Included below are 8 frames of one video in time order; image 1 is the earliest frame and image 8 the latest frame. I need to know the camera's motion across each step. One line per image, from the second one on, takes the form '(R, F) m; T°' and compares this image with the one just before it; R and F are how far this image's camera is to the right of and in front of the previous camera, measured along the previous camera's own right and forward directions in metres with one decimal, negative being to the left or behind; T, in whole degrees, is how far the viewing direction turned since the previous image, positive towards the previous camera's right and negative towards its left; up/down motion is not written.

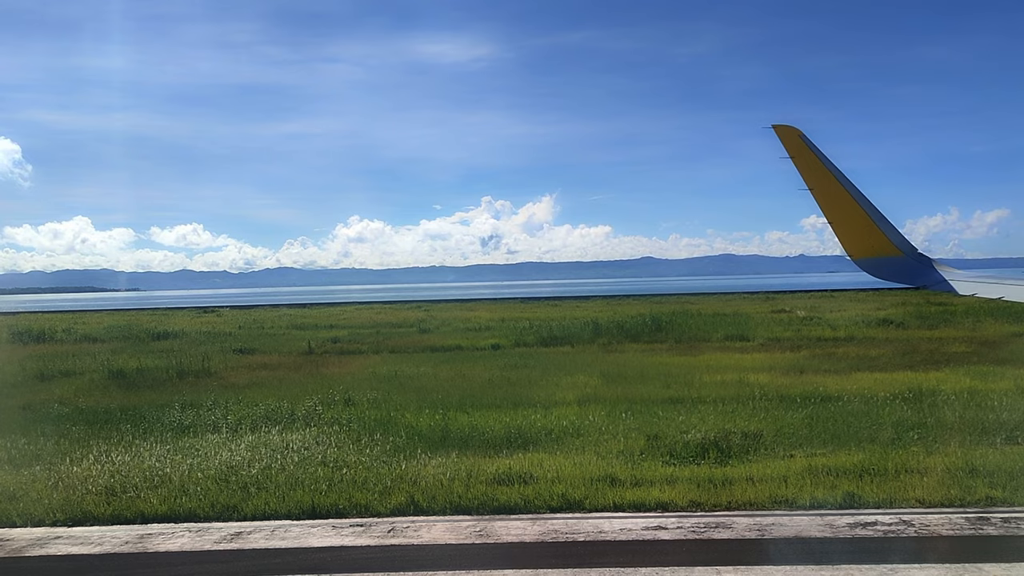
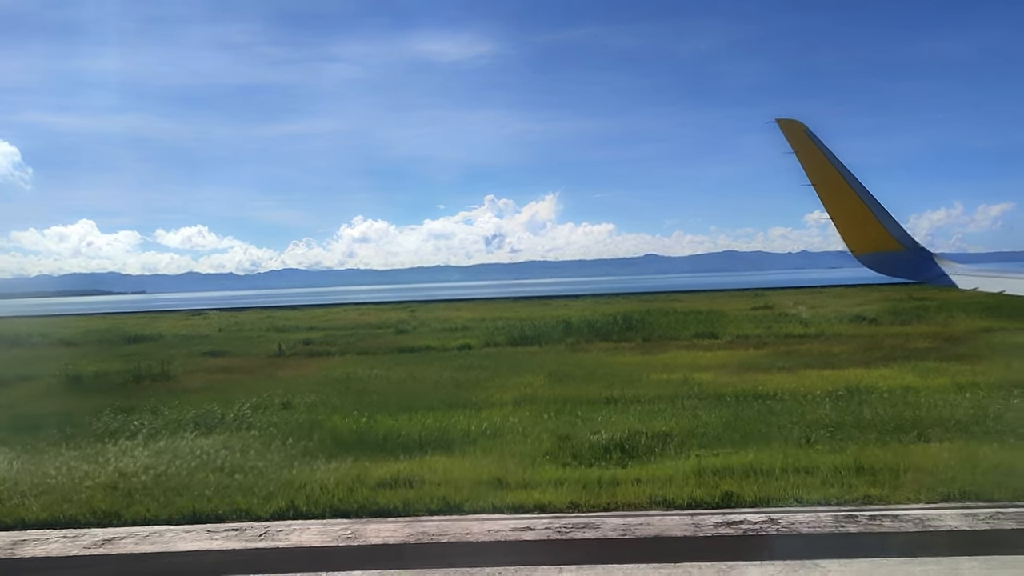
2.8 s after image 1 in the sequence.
(+0.8, 0.0) m; 0°
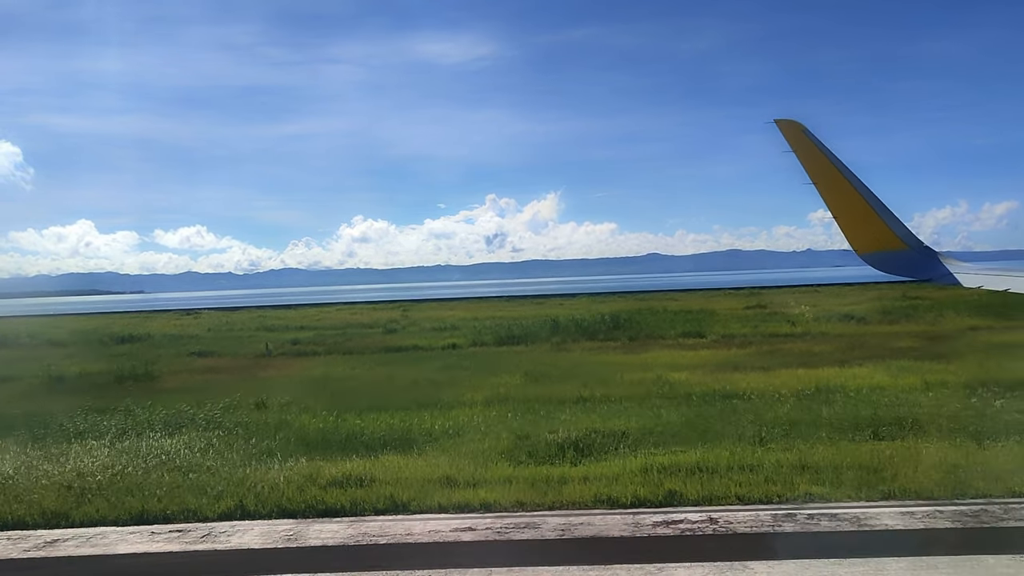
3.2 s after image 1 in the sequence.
(+0.4, 0.0) m; 0°
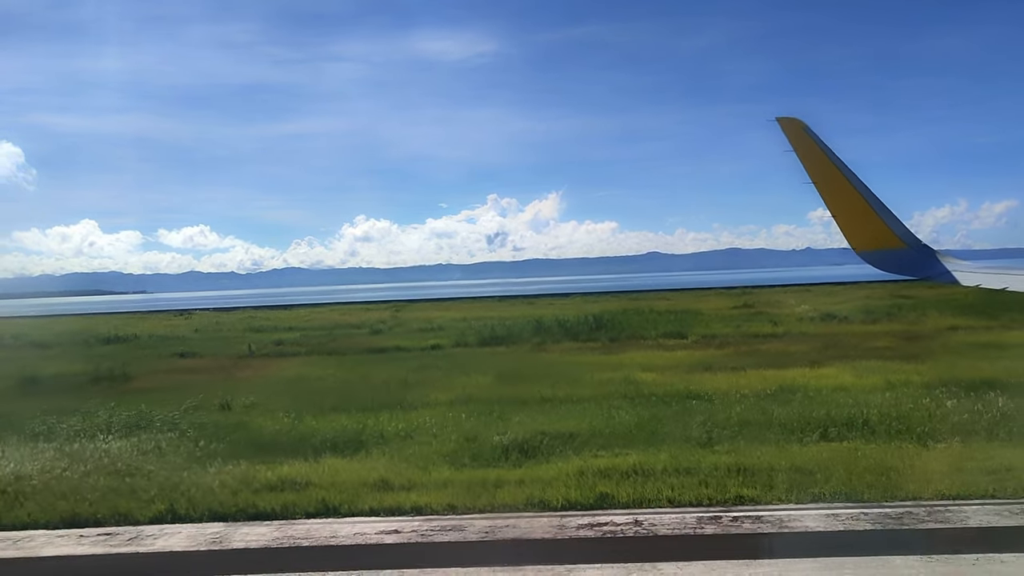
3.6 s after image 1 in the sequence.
(+0.4, 0.0) m; 0°
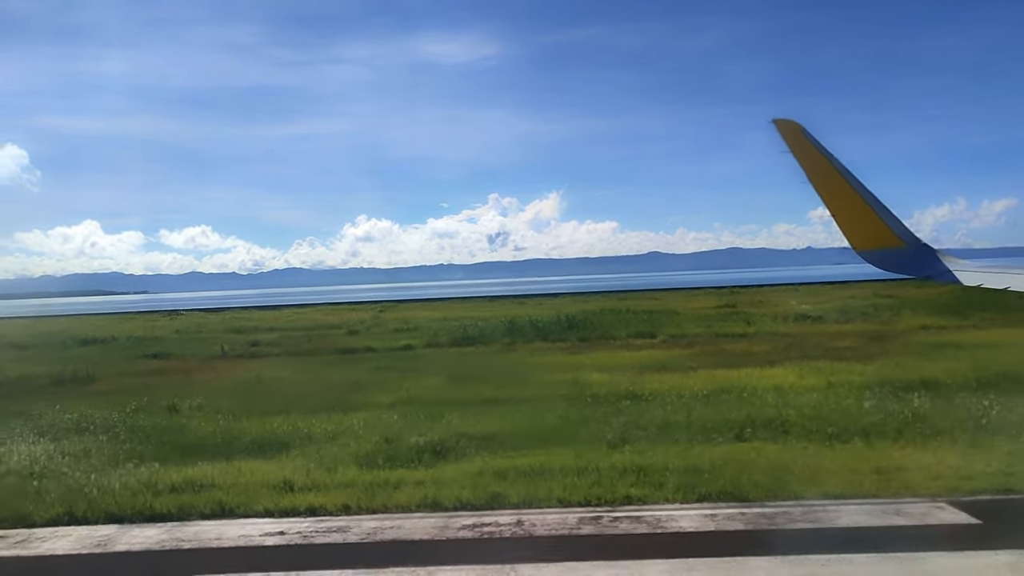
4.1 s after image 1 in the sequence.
(+0.7, -0.1) m; 0°
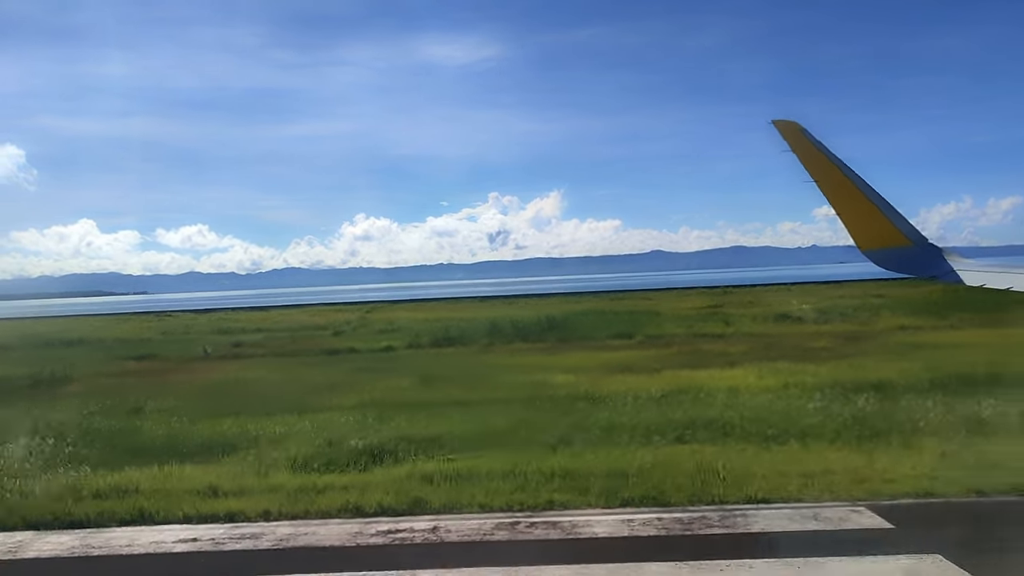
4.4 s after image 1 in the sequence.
(+0.5, 0.0) m; 0°
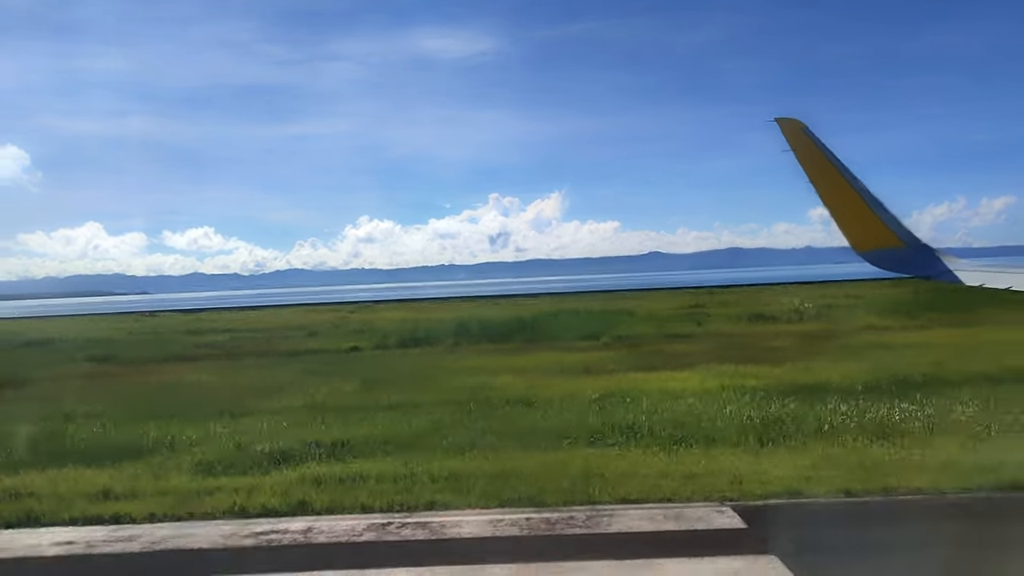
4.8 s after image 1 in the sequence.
(+0.8, -0.1) m; +1°
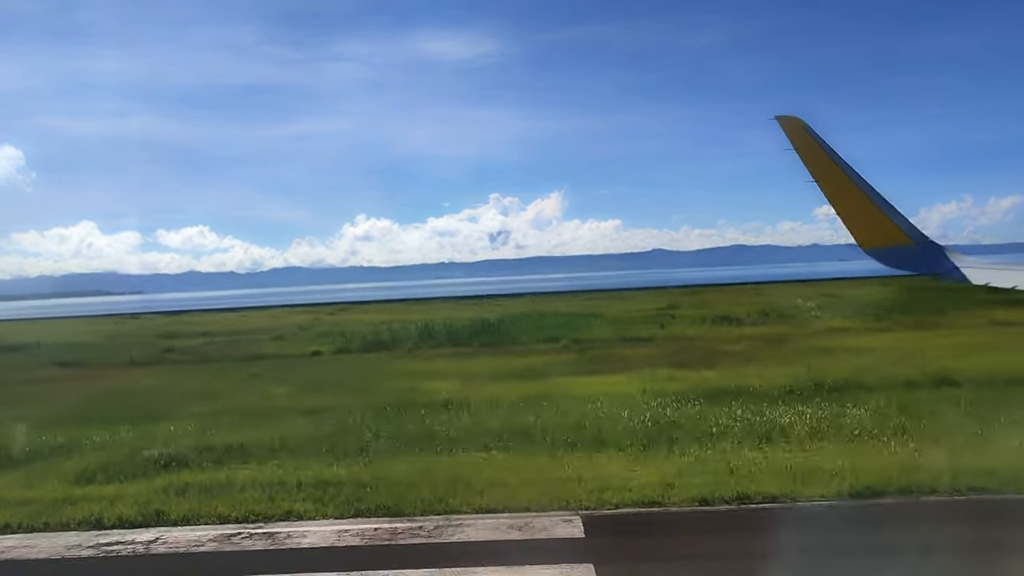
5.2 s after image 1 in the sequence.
(+0.9, 0.0) m; +1°
